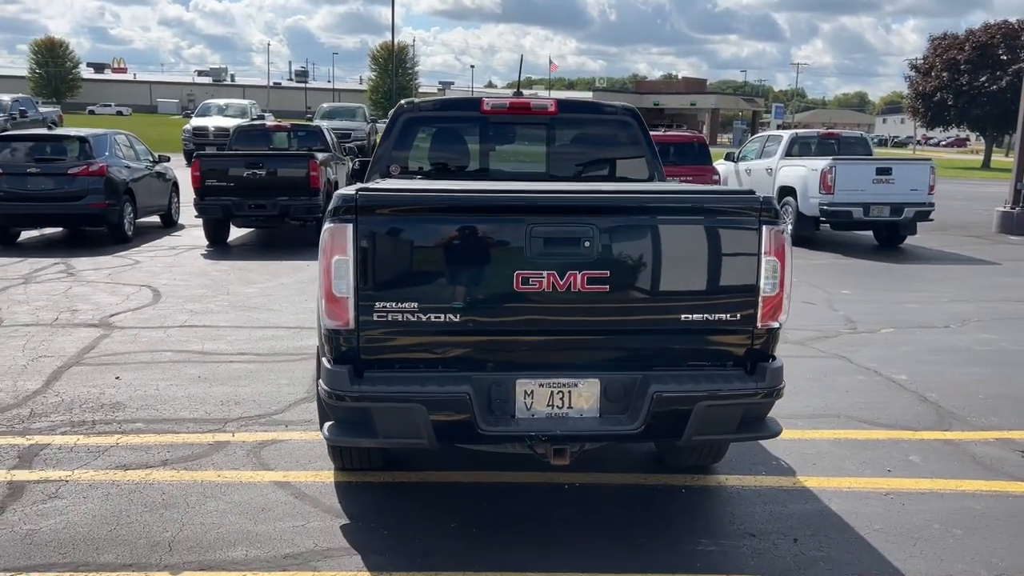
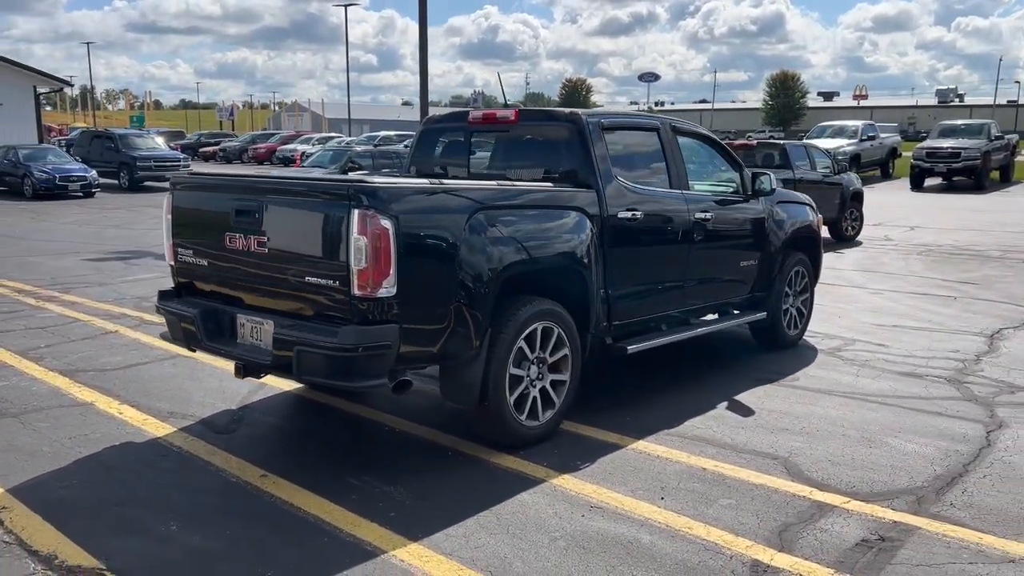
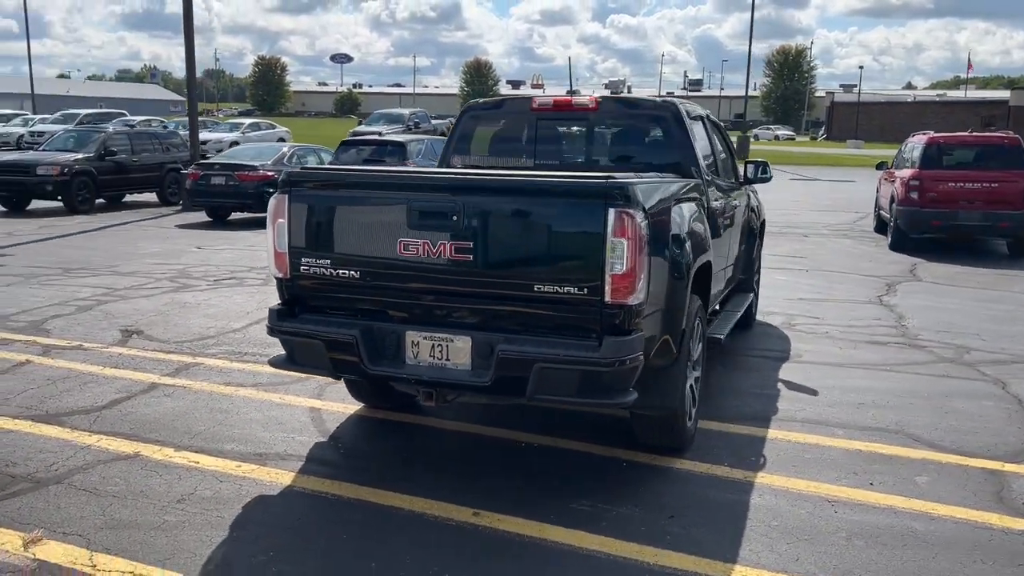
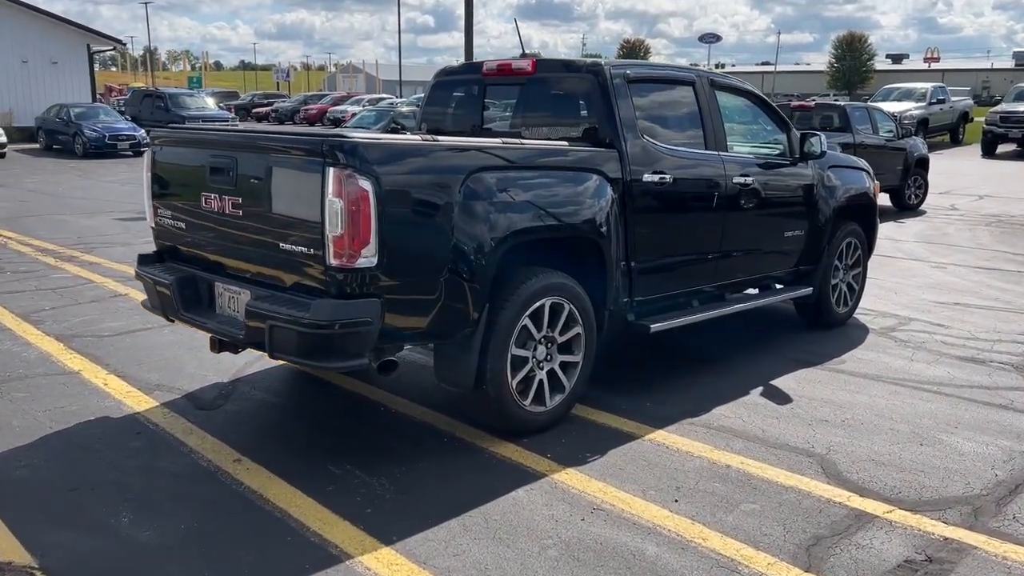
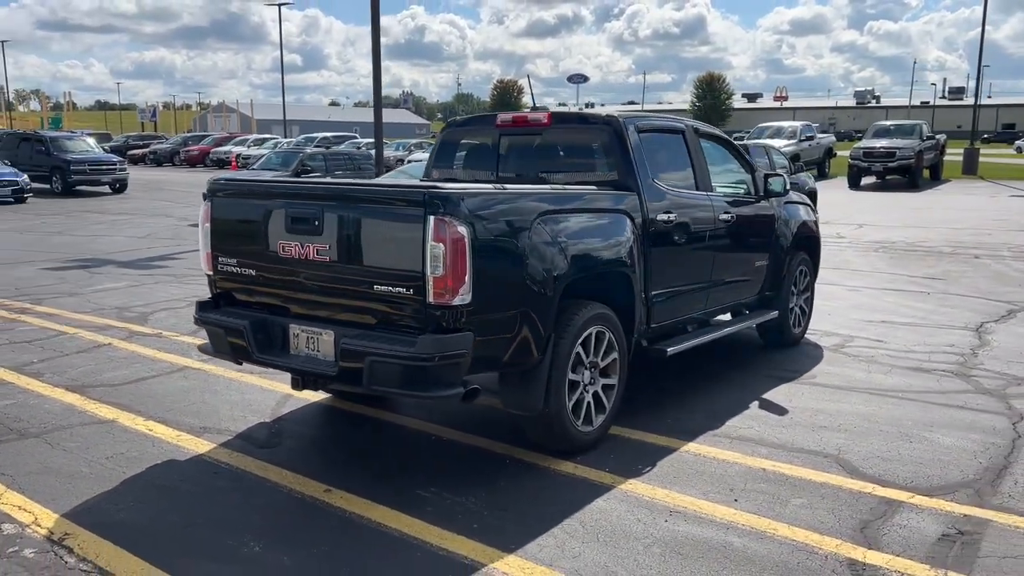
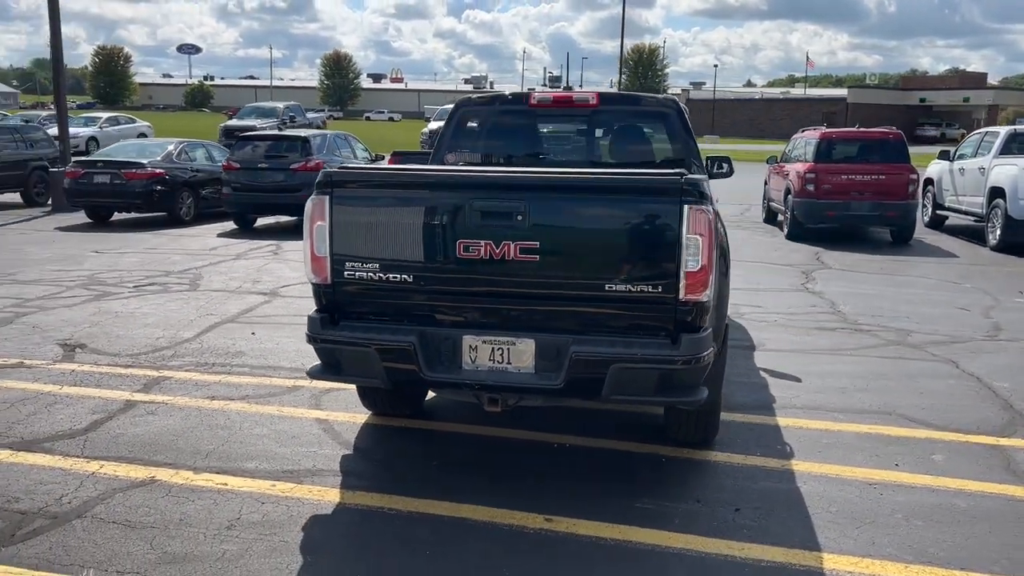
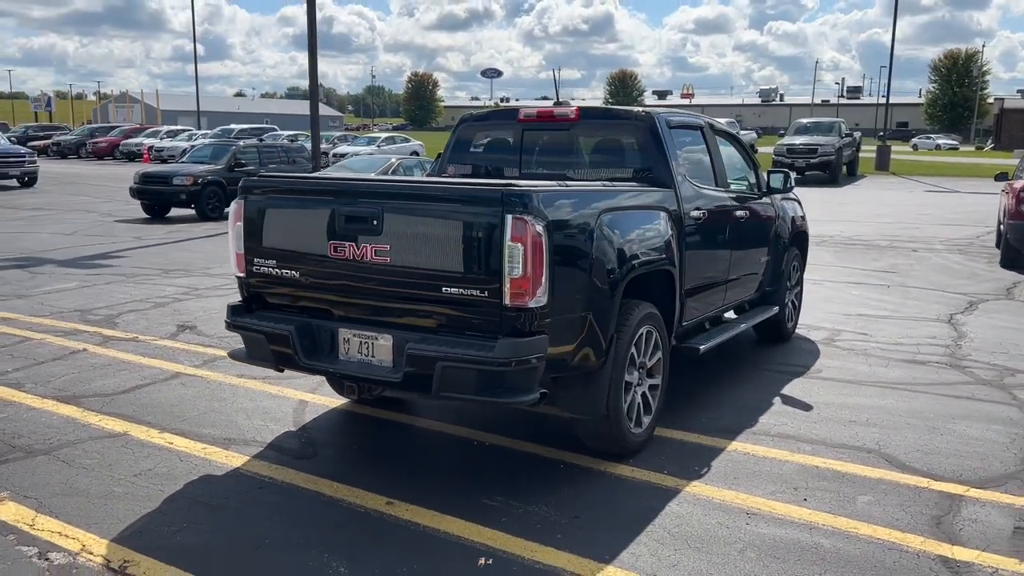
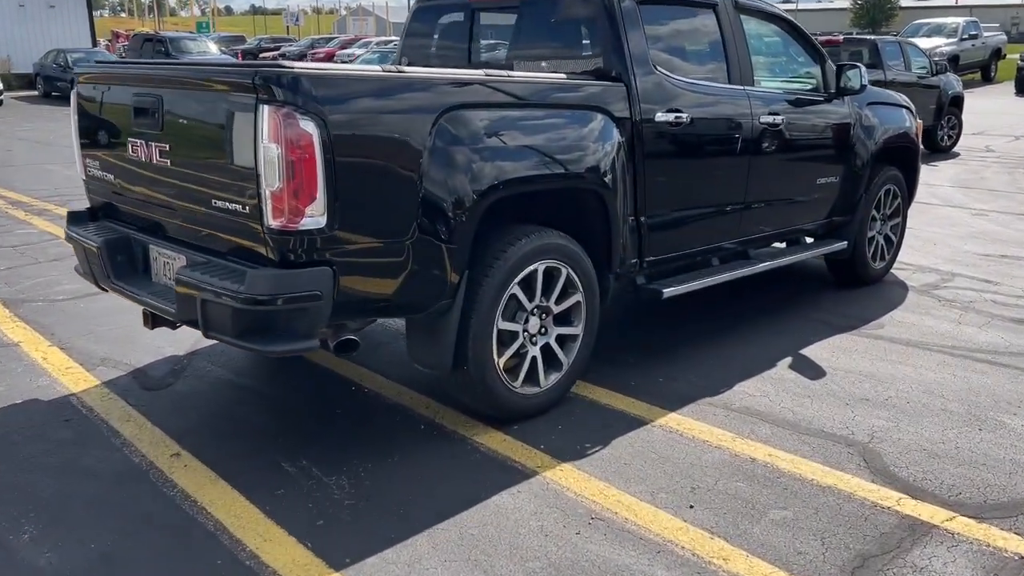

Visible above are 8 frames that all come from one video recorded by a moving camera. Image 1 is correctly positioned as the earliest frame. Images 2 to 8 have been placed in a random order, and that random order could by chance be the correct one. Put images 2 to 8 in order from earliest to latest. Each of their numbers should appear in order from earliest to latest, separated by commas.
6, 3, 7, 5, 2, 4, 8
